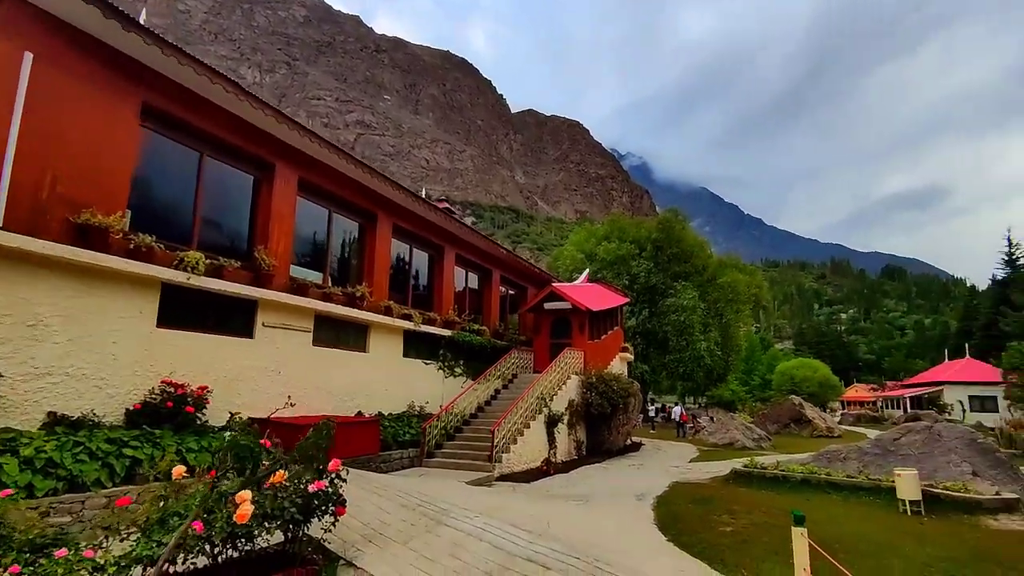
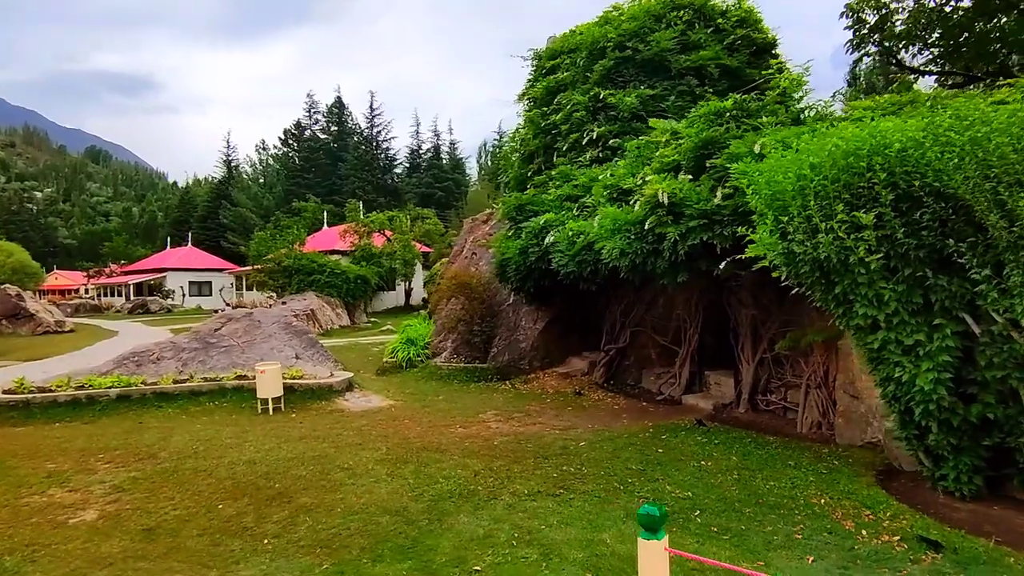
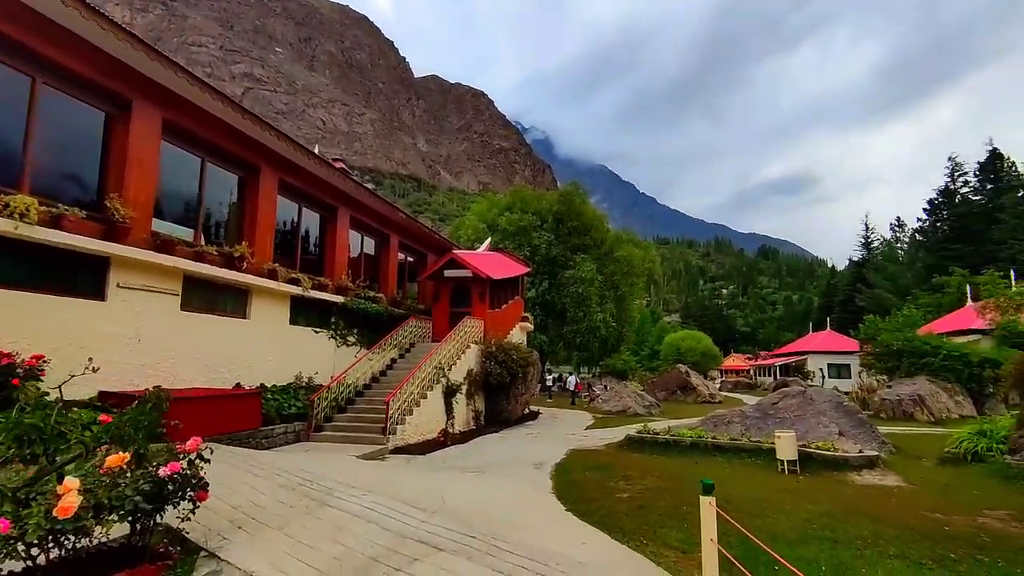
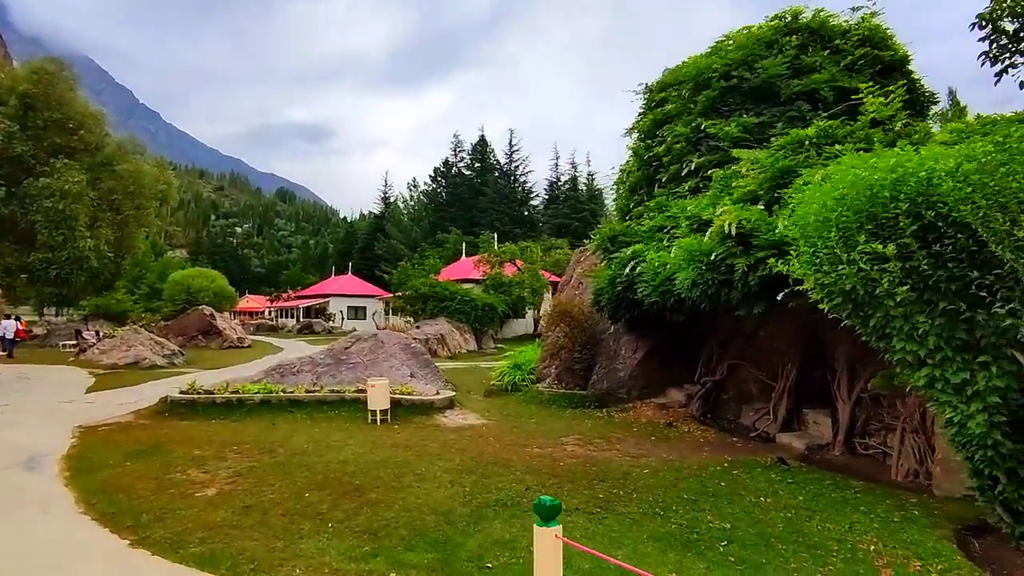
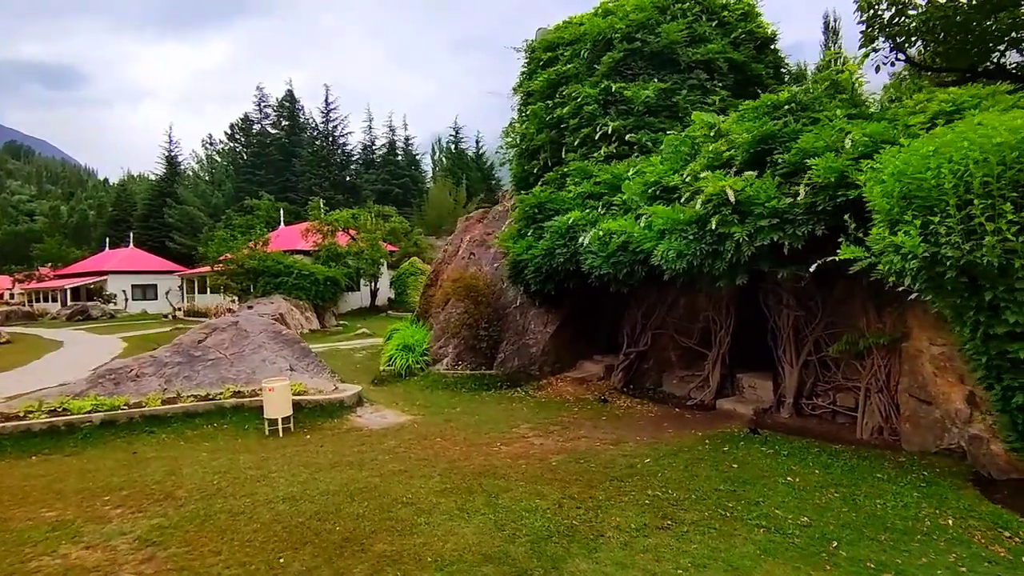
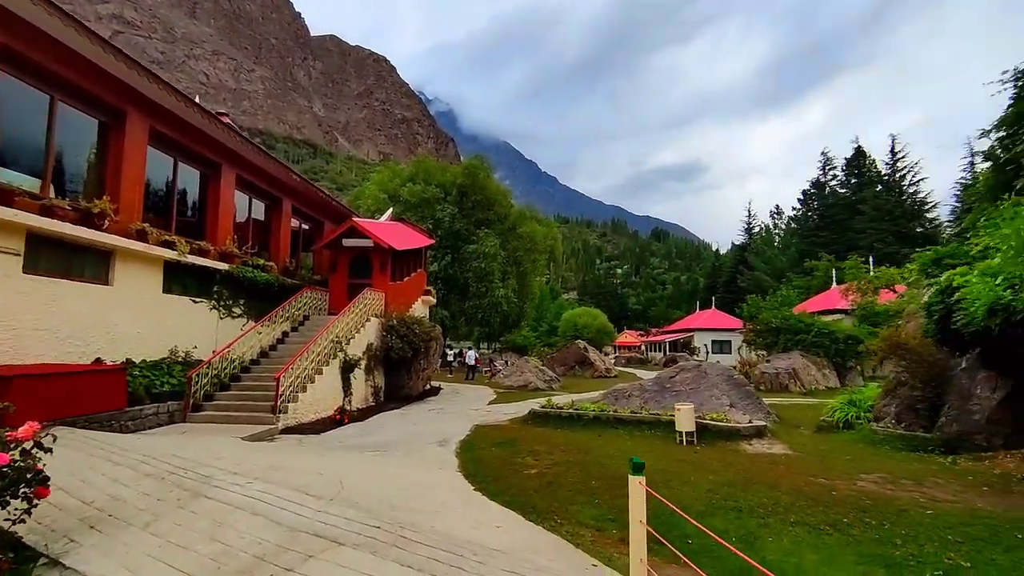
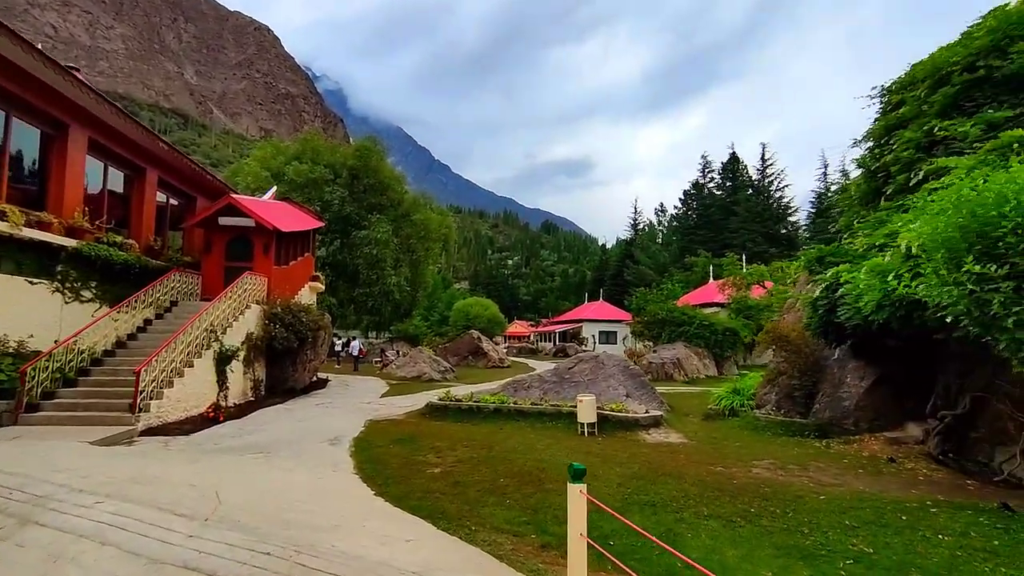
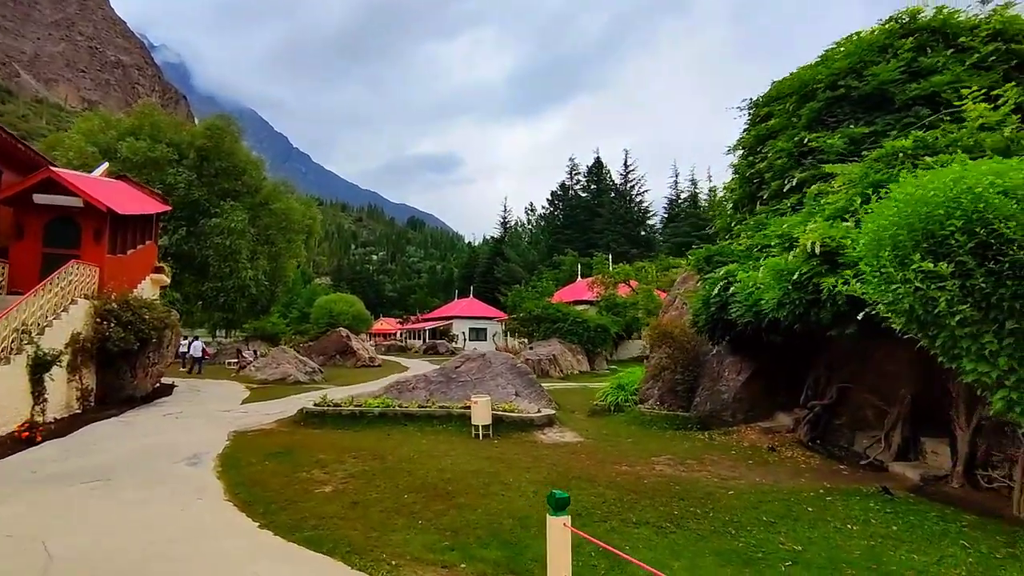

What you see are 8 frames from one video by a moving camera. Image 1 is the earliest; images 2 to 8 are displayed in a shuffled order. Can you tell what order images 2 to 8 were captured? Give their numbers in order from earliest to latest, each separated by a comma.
3, 6, 7, 8, 4, 2, 5
